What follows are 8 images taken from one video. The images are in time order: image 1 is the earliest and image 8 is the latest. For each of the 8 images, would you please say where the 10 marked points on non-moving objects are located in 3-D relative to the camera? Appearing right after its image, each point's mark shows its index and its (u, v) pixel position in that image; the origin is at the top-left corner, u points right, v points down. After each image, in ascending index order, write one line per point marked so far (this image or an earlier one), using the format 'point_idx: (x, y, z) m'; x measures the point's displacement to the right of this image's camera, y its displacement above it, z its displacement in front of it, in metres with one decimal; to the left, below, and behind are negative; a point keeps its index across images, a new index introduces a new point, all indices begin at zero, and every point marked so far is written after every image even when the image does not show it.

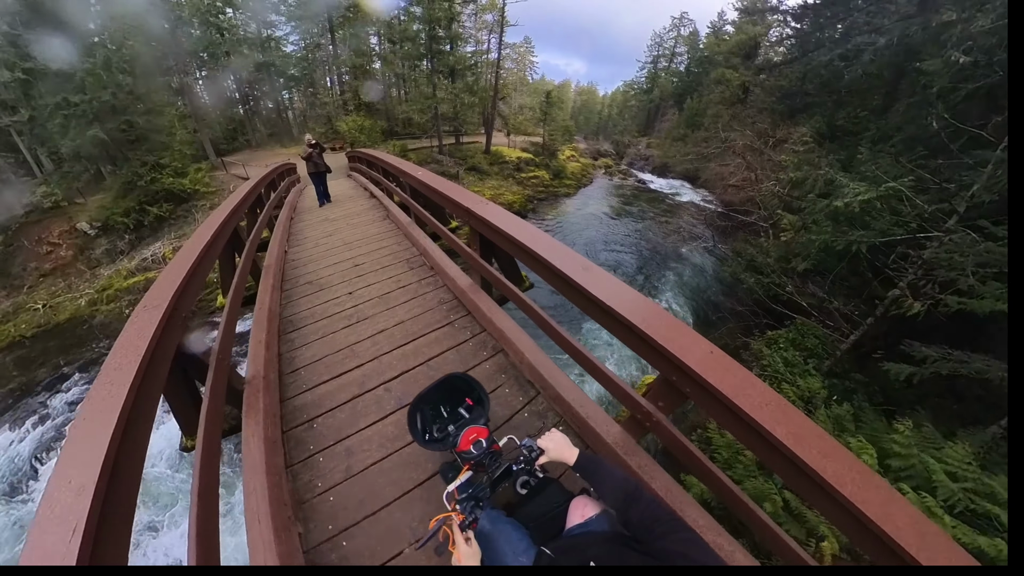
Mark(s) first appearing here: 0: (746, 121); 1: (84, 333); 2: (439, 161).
0: (+11.1, +7.9, +15.7) m
1: (-13.3, -1.3, +10.1) m
2: (-3.0, +6.6, +18.5) m
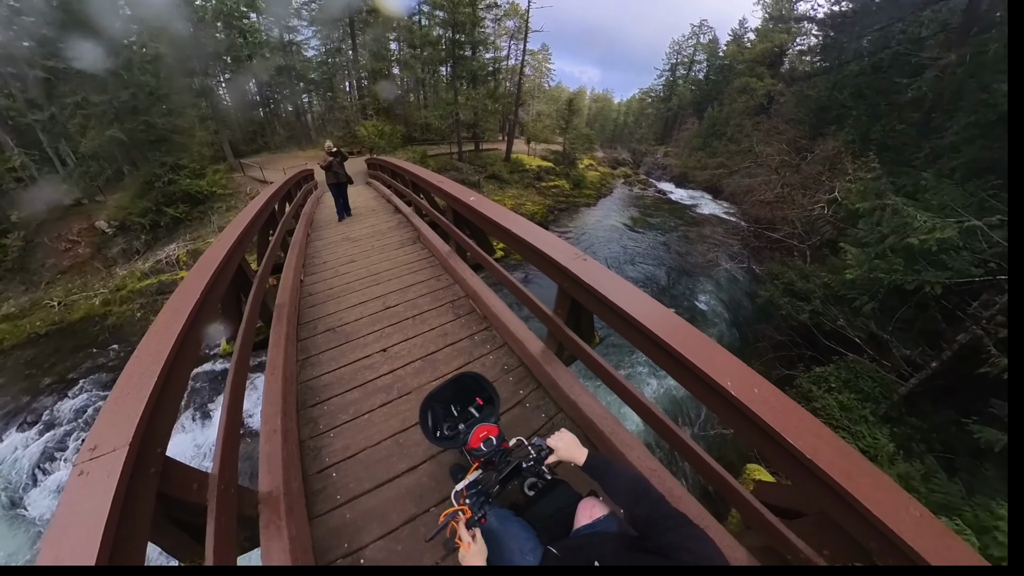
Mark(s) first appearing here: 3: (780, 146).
0: (+12.0, +7.1, +15.2) m
1: (-12.9, -1.3, +10.0) m
2: (-2.1, +6.2, +18.3) m
3: (+11.0, +6.0, +13.8) m
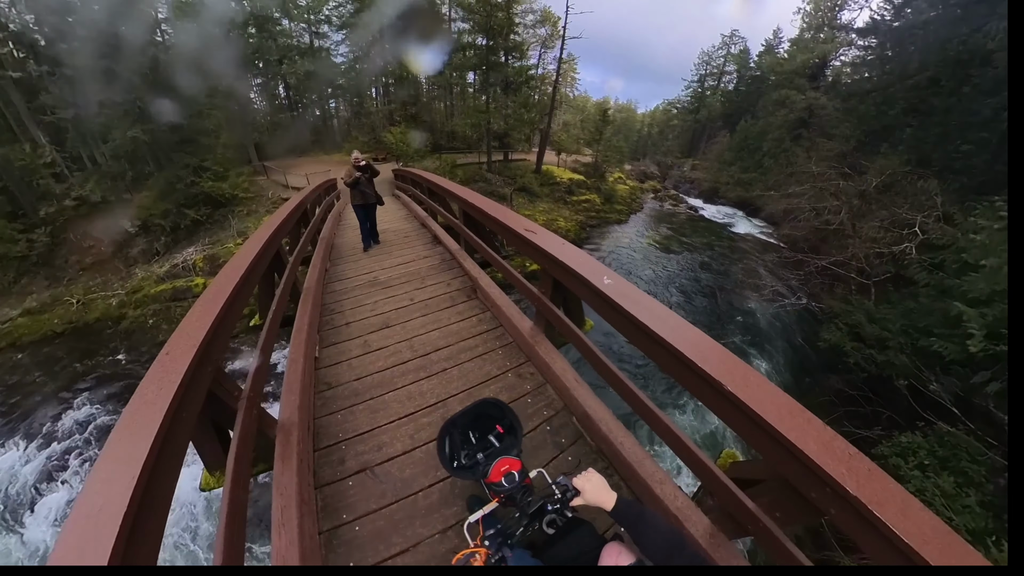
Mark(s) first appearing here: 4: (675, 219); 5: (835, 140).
0: (+13.2, +6.0, +14.2) m
1: (-12.2, -1.4, +9.8) m
2: (-0.8, +5.6, +17.8) m
3: (+12.1, +4.9, +12.9) m
4: (+9.0, +3.4, +18.5) m
5: (+13.2, +6.1, +13.5) m
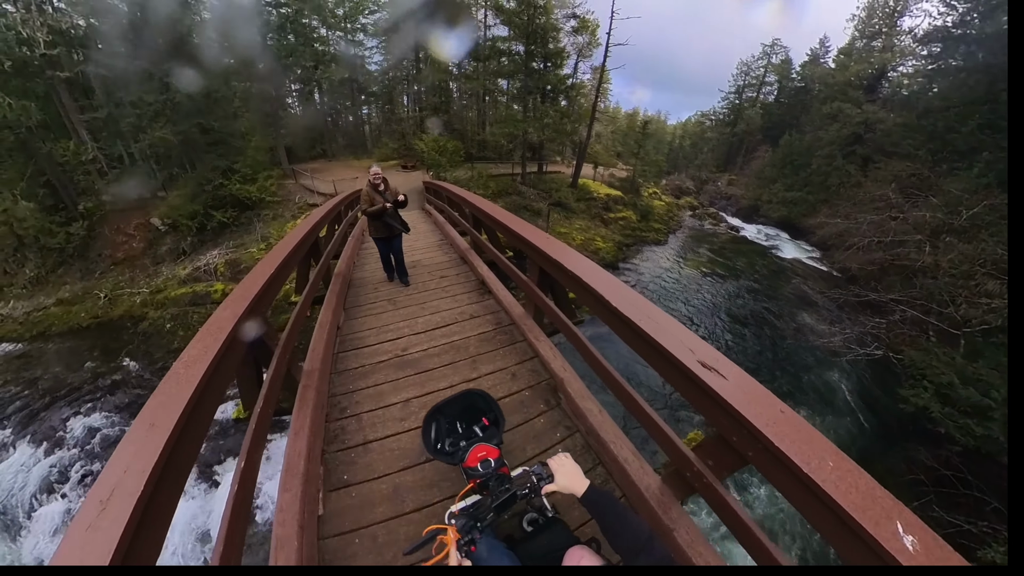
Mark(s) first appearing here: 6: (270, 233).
0: (+14.5, +4.6, +13.0) m
1: (-11.4, -1.3, +9.7) m
2: (+0.6, +4.9, +17.3) m
3: (+13.3, +3.6, +11.7) m
4: (+10.4, +2.2, +17.4) m
5: (+14.5, +4.8, +12.3) m
6: (-9.9, +2.3, +13.3) m
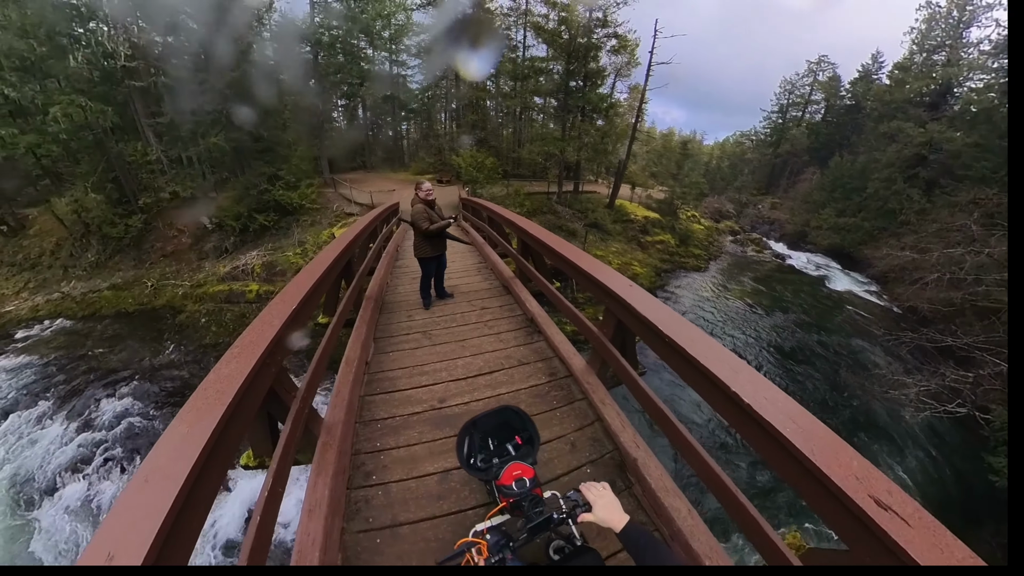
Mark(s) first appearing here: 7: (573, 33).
0: (+15.7, +3.2, +11.8) m
1: (-10.7, -1.3, +10.1) m
2: (+2.2, +3.9, +17.1) m
3: (+14.3, +2.3, +10.5) m
4: (+11.8, +0.8, +16.4) m
5: (+15.6, +3.3, +11.1) m
6: (-8.7, +2.1, +13.8) m
7: (+2.6, +11.3, +14.5) m
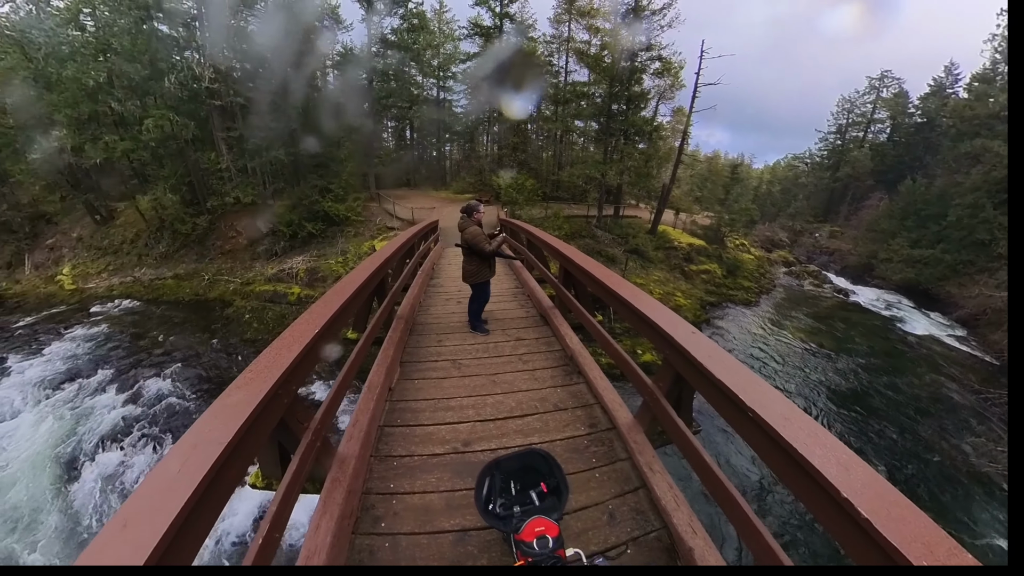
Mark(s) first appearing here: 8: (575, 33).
0: (+16.8, +1.7, +10.1) m
1: (-9.8, -1.2, +11.1) m
2: (+4.0, +2.8, +16.9) m
3: (+15.2, +1.0, +8.9) m
4: (+13.3, -0.8, +14.9) m
5: (+16.7, +1.9, +9.4) m
6: (-7.2, +1.8, +14.7) m
7: (+4.6, +10.3, +14.8) m
8: (+3.5, +15.6, +19.9) m
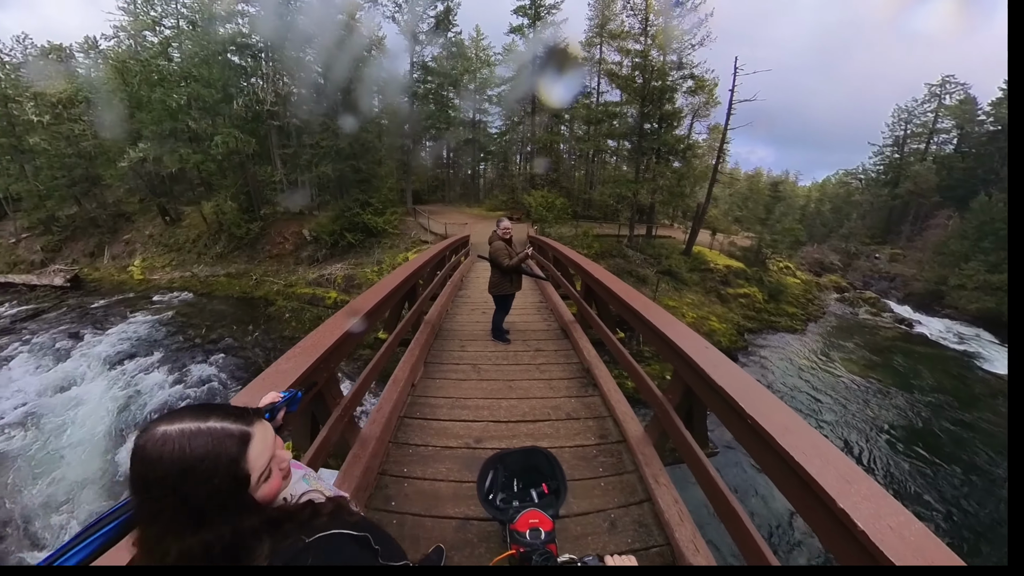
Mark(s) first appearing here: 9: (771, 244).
0: (+17.5, +0.7, +8.5) m
1: (-9.0, -1.3, +12.0) m
2: (+5.5, +1.8, +16.6) m
3: (+15.8, +0.1, +7.5) m
4: (+14.3, -2.0, +13.5) m
5: (+17.3, +1.0, +7.9) m
6: (-5.9, +1.4, +15.5) m
7: (+6.2, +9.5, +14.9) m
8: (+5.9, +14.4, +20.4) m
9: (+15.3, +2.5, +19.6) m
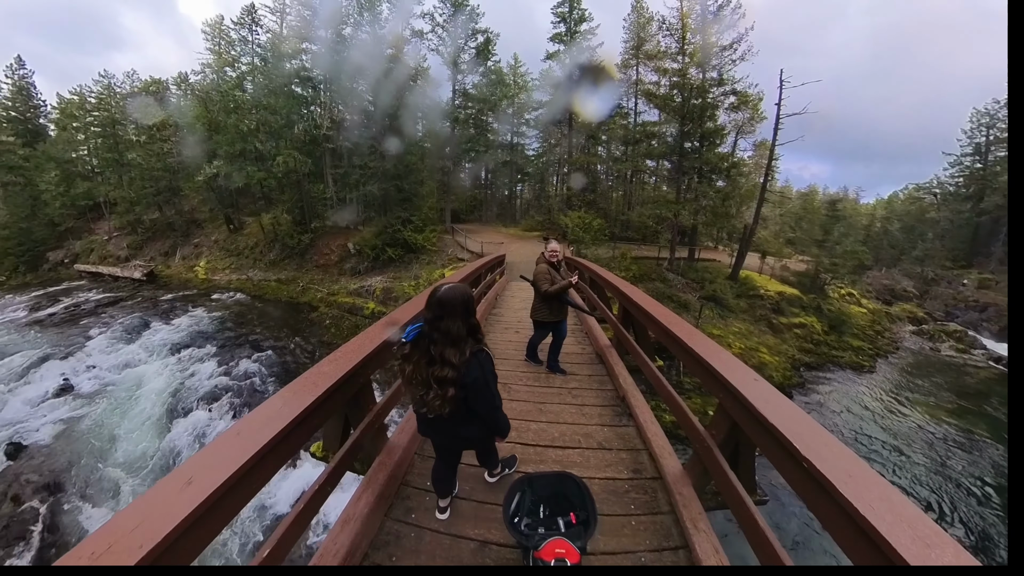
0: (+18.1, -0.2, +6.5) m
1: (-7.9, -1.7, +12.8) m
2: (+7.1, +0.7, +15.9) m
3: (+16.3, -0.6, +5.6) m
4: (+15.5, -3.1, +11.6) m
5: (+17.9, +0.1, +5.9) m
6: (-4.3, +0.7, +16.2) m
7: (+7.9, +8.4, +14.7) m
8: (+8.4, +13.0, +20.5) m
9: (+17.2, +0.9, +17.9) m
